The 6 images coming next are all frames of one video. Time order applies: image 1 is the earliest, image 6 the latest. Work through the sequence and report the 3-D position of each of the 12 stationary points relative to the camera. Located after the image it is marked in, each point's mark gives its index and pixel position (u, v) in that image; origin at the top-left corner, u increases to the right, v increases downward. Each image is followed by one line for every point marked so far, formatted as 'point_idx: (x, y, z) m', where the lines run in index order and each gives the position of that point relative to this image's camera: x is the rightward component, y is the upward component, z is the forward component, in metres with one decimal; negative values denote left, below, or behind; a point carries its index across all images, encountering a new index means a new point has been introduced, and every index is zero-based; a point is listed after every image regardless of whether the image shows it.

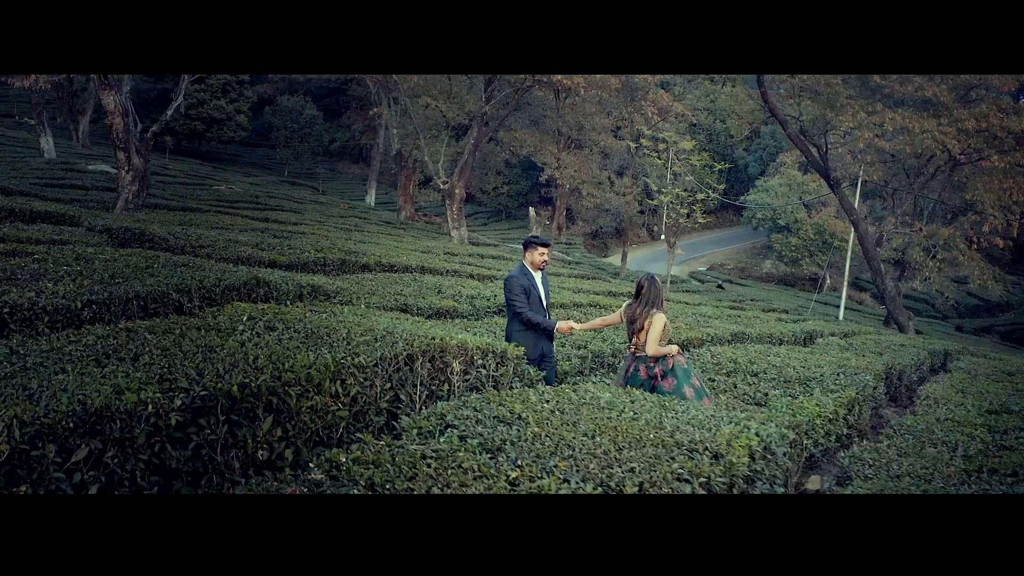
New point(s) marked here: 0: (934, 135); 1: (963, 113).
0: (+21.8, +8.0, +9.7) m
1: (+22.4, +8.7, +9.2) m
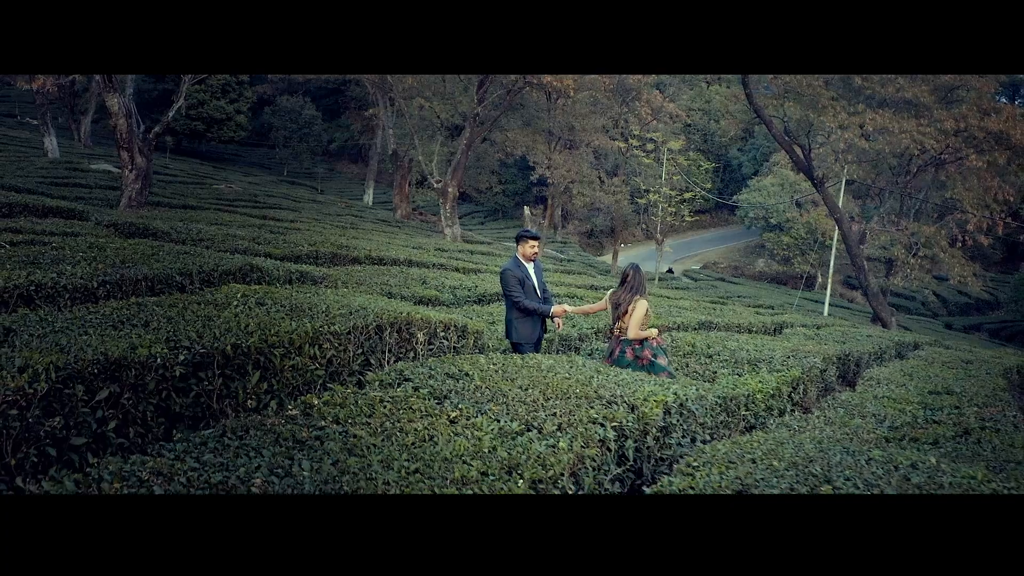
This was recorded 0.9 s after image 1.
0: (+21.4, +8.2, +10.0) m
1: (+21.9, +8.9, +9.5) m
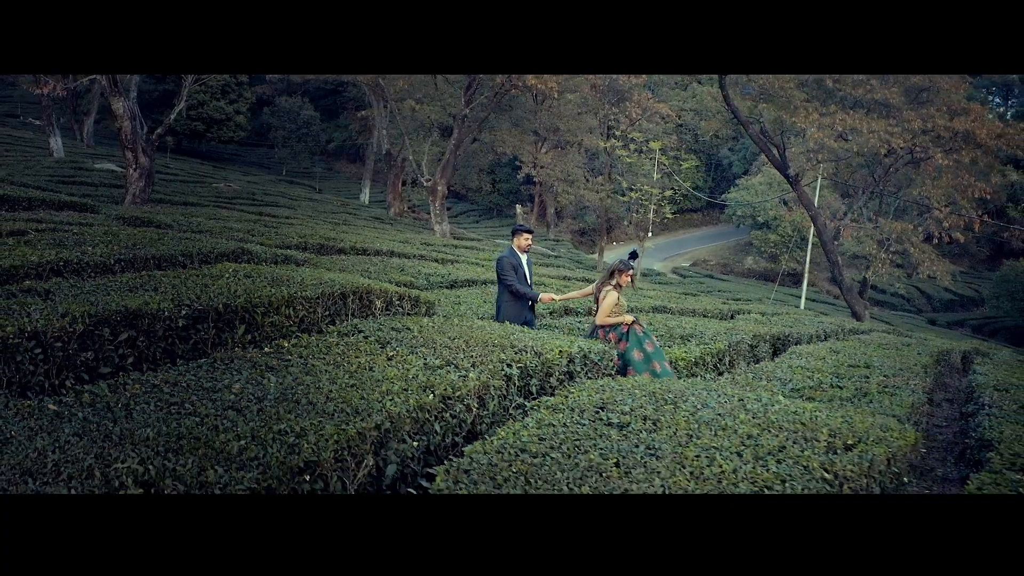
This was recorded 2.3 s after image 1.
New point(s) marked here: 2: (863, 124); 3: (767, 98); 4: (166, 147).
0: (+20.6, +8.6, +10.4) m
1: (+21.2, +9.2, +9.9) m
2: (+19.7, +9.3, +10.6) m
3: (+15.9, +12.0, +11.8) m
4: (-19.2, +7.8, +10.4) m
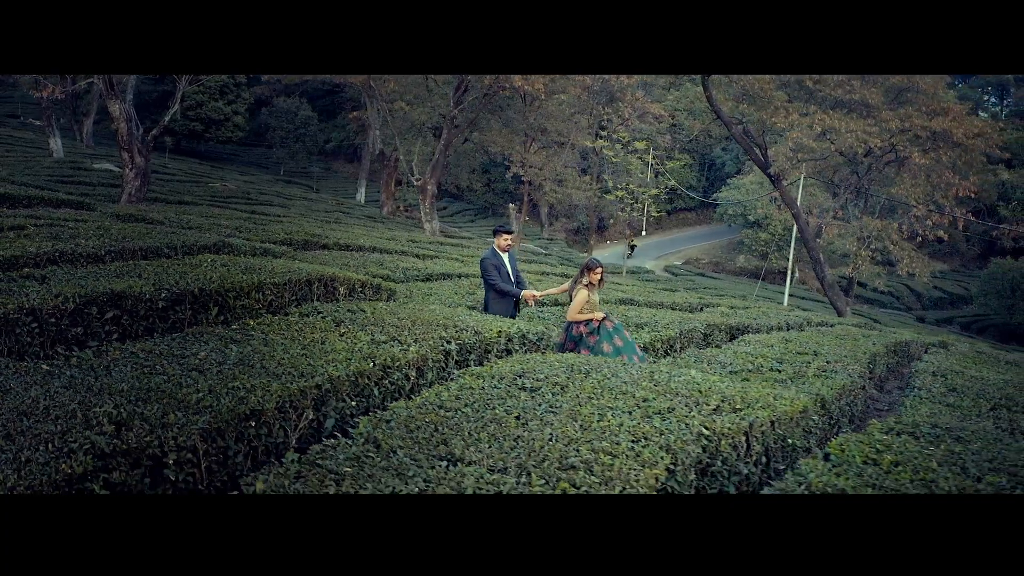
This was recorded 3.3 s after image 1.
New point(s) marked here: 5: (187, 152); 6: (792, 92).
0: (+19.9, +8.8, +10.6) m
1: (+20.4, +9.4, +10.1) m
2: (+18.9, +9.5, +10.8) m
3: (+15.2, +12.2, +12.0) m
4: (-19.9, +8.0, +10.7) m
5: (-19.2, +7.9, +11.0) m
6: (+16.7, +11.7, +11.2) m
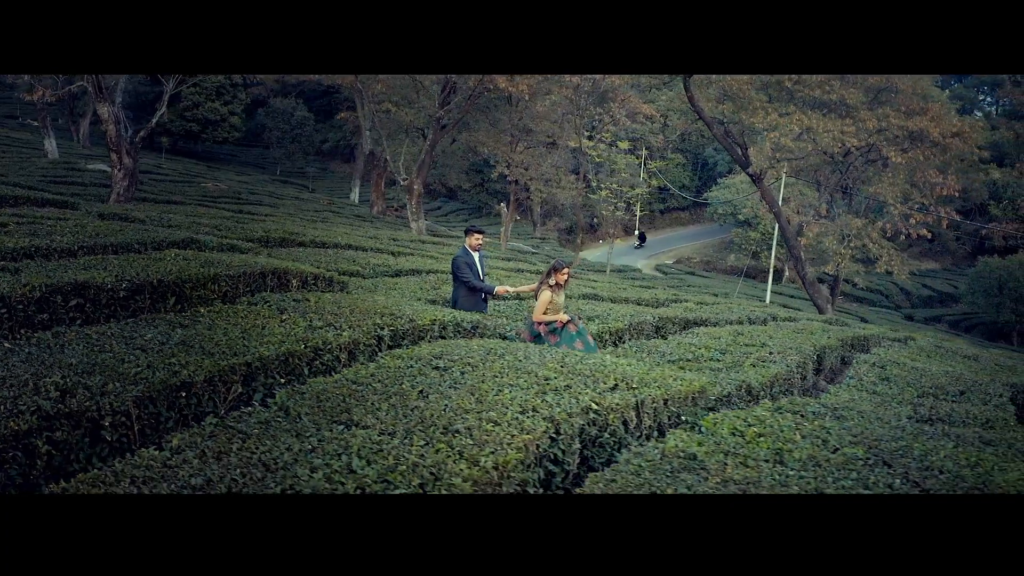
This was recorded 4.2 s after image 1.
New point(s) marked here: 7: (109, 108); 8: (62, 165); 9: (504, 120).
0: (+18.9, +8.9, +10.8) m
1: (+19.5, +9.5, +10.3) m
2: (+18.0, +9.6, +11.0) m
3: (+14.3, +12.3, +12.2) m
4: (-20.9, +8.2, +10.9) m
5: (-20.2, +8.1, +11.2) m
6: (+15.8, +11.9, +11.3) m
7: (-22.6, +10.2, +10.5) m
8: (-23.8, +6.5, +9.9) m
9: (-0.6, +12.2, +13.6) m
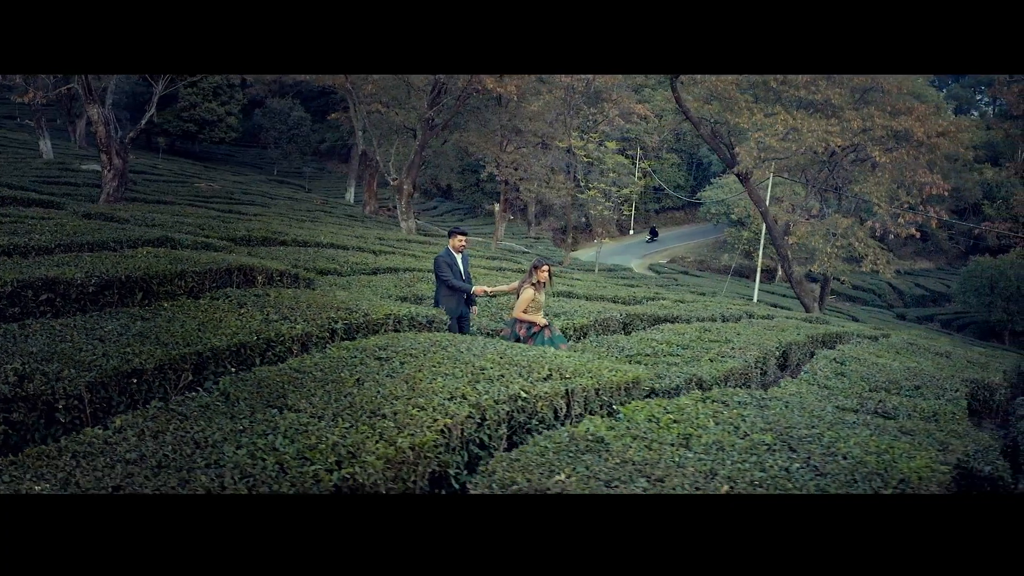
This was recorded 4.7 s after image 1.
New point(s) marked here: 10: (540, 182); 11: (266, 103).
0: (+18.2, +9.0, +10.8) m
1: (+18.8, +9.6, +10.3) m
2: (+17.3, +9.7, +11.1) m
3: (+13.6, +12.4, +12.2) m
4: (-21.6, +8.2, +11.1) m
5: (-20.9, +8.2, +11.4) m
6: (+15.1, +11.9, +11.4) m
7: (-23.3, +10.3, +10.6) m
8: (-24.5, +6.6, +10.0) m
9: (-1.3, +12.3, +13.7) m
10: (+2.2, +7.5, +13.4) m
11: (-15.9, +10.8, +11.2) m
